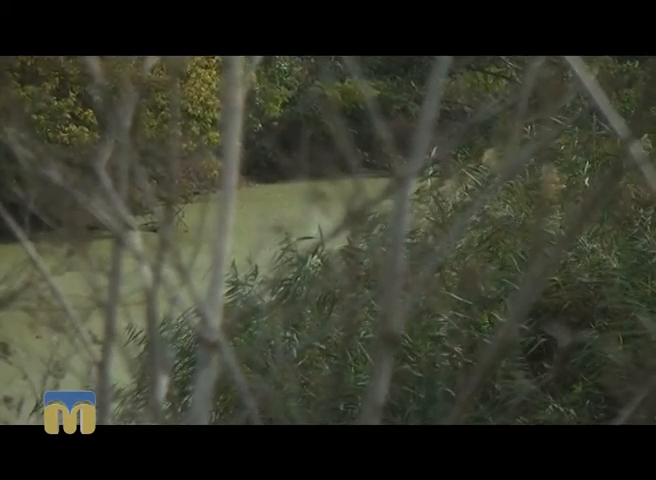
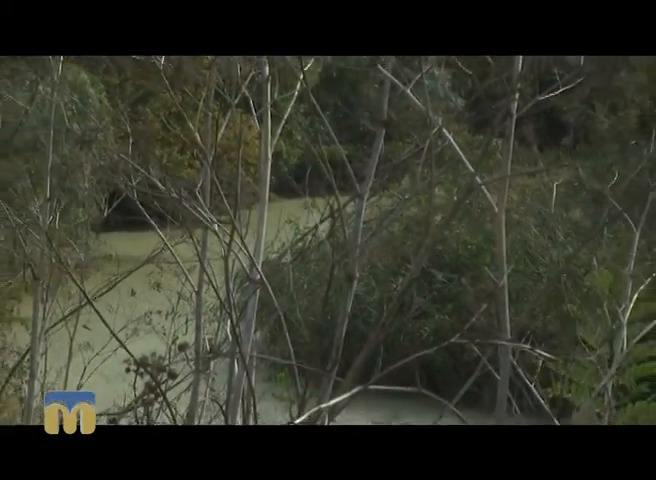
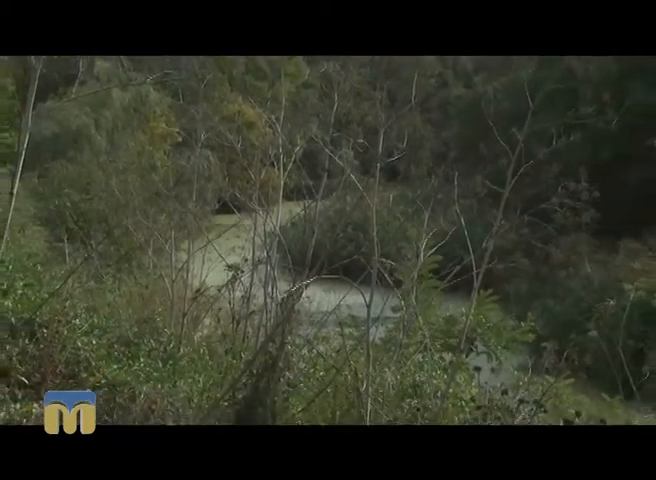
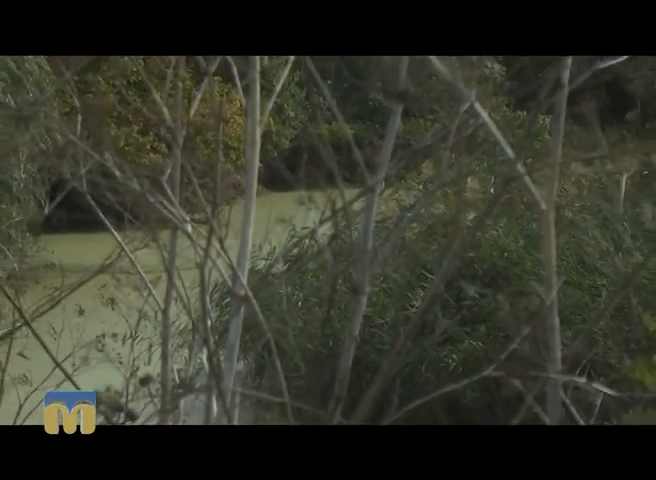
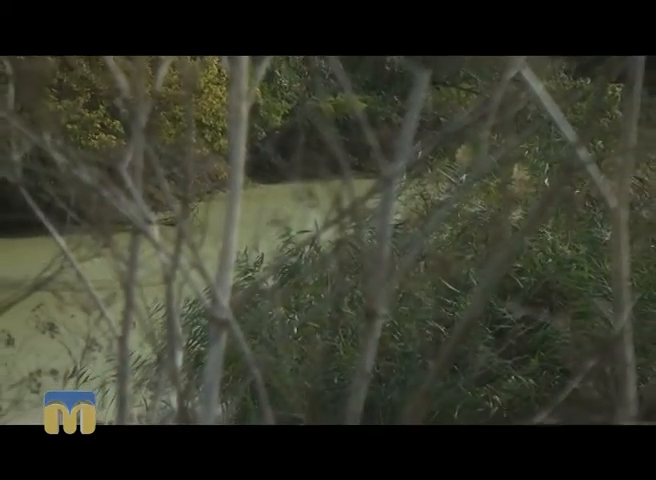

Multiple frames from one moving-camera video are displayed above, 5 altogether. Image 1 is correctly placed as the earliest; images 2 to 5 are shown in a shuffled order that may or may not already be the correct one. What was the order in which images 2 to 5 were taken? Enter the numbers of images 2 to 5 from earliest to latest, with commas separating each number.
5, 4, 2, 3
